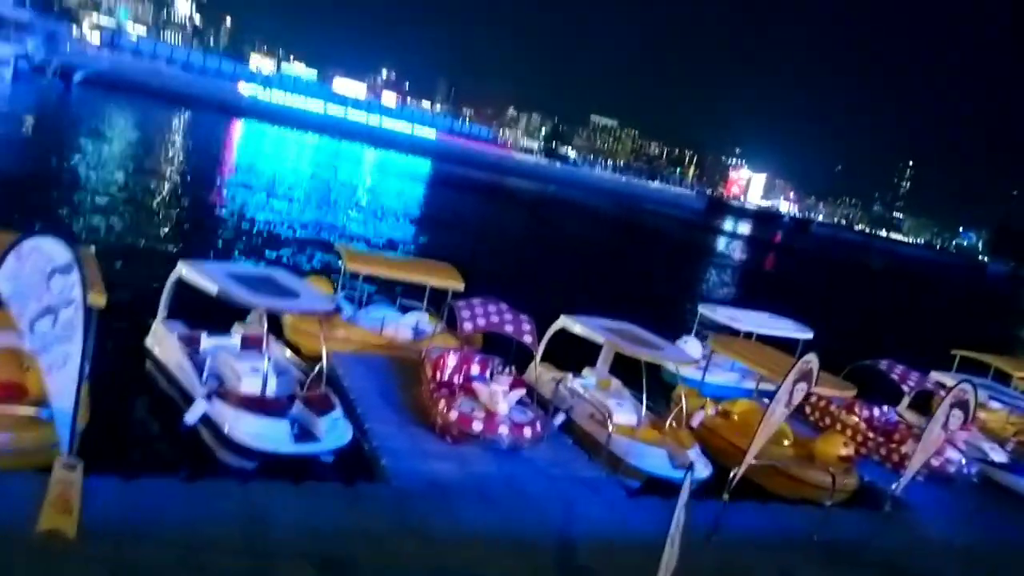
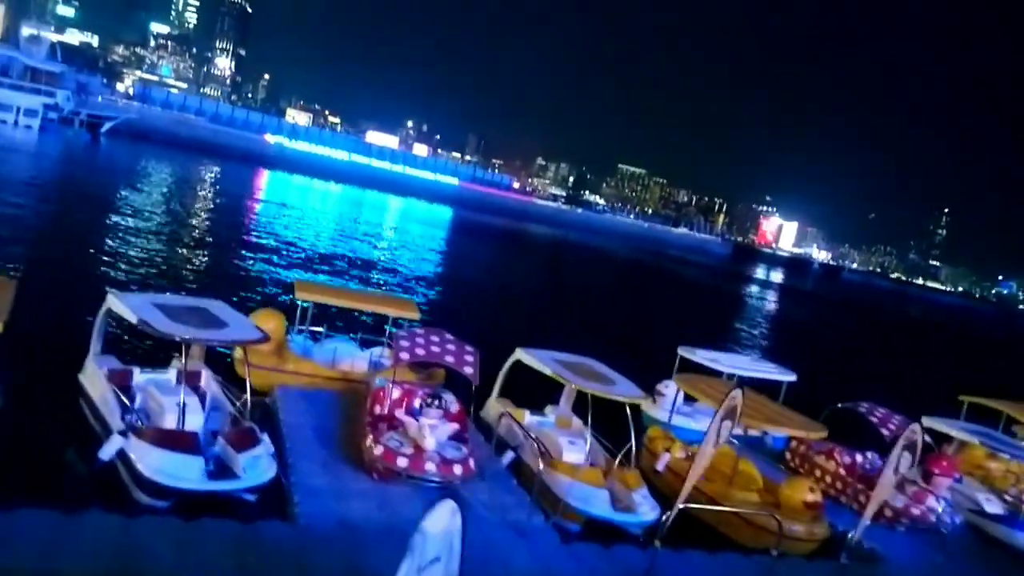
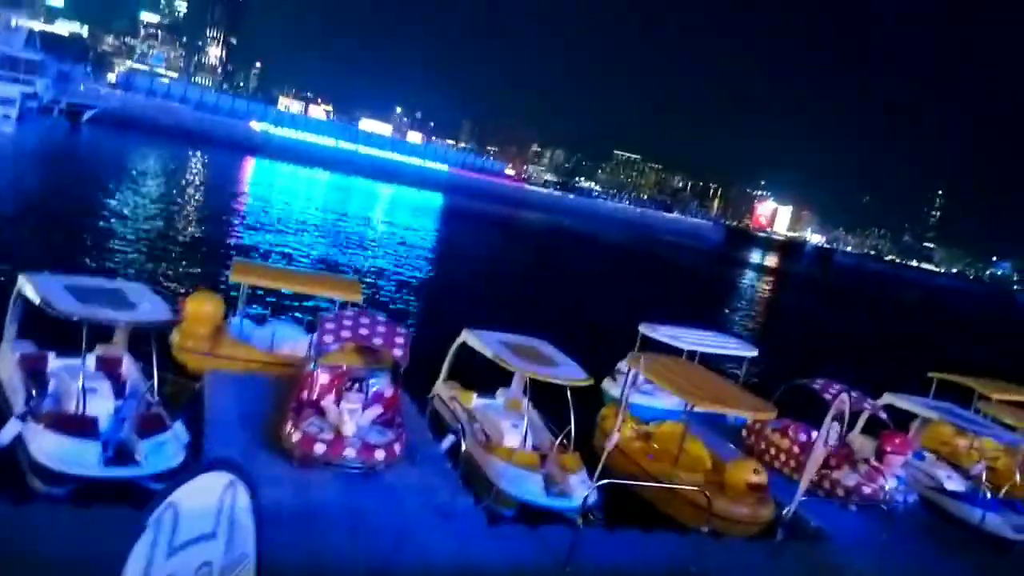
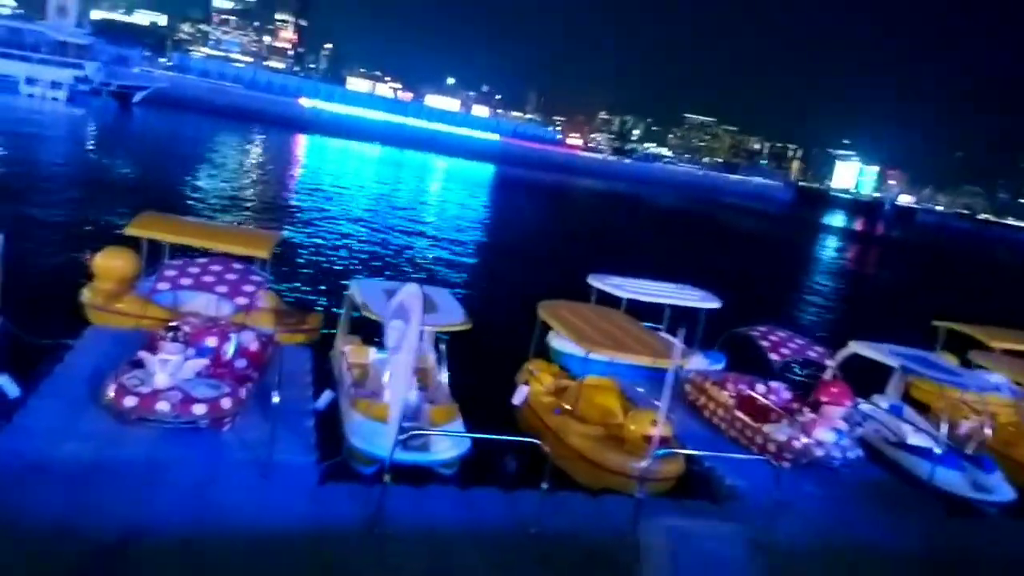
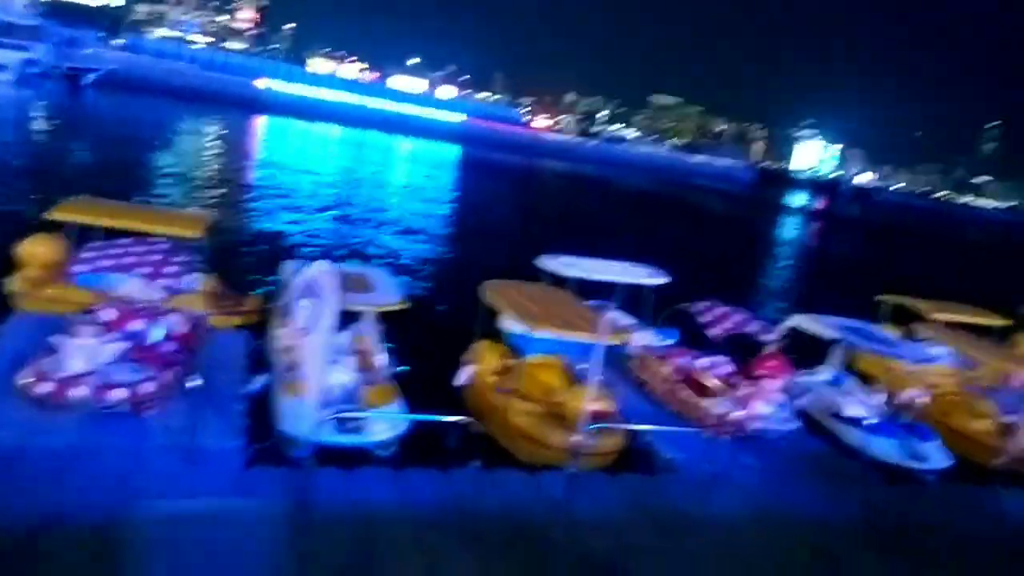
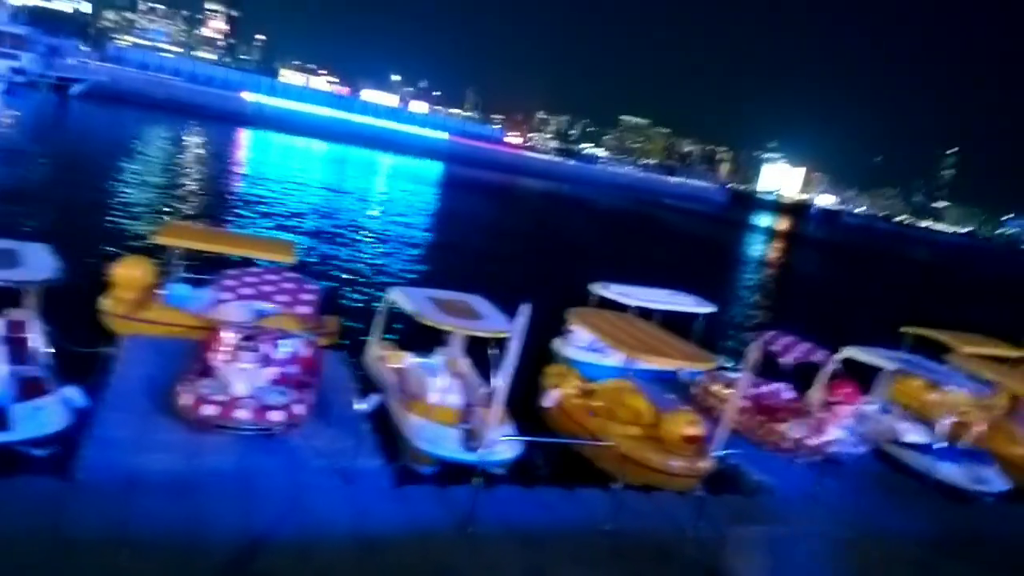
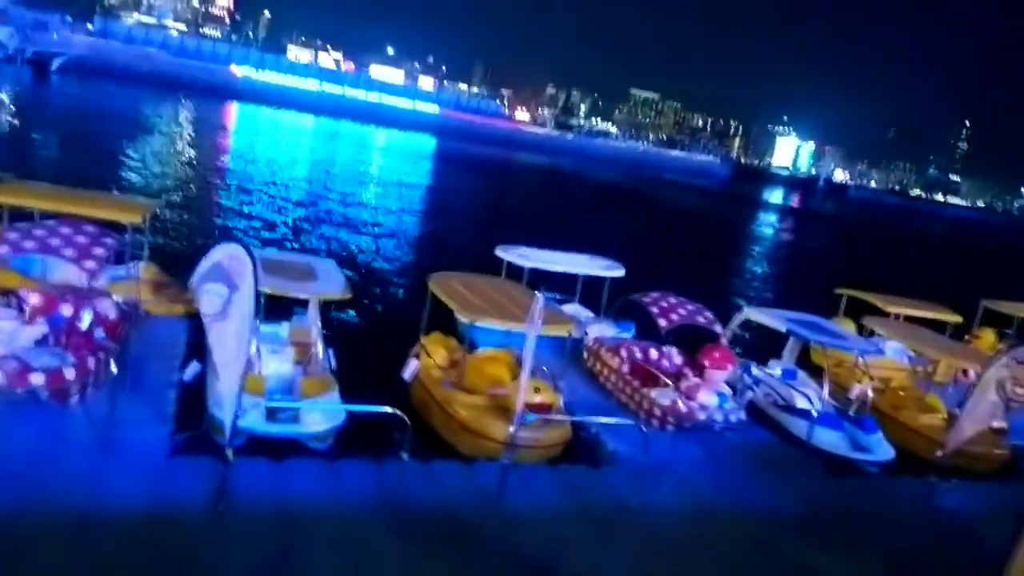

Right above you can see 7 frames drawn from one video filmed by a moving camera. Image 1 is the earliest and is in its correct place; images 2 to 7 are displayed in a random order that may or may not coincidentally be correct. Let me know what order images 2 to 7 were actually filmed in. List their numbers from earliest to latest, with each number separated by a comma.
2, 3, 6, 4, 5, 7
